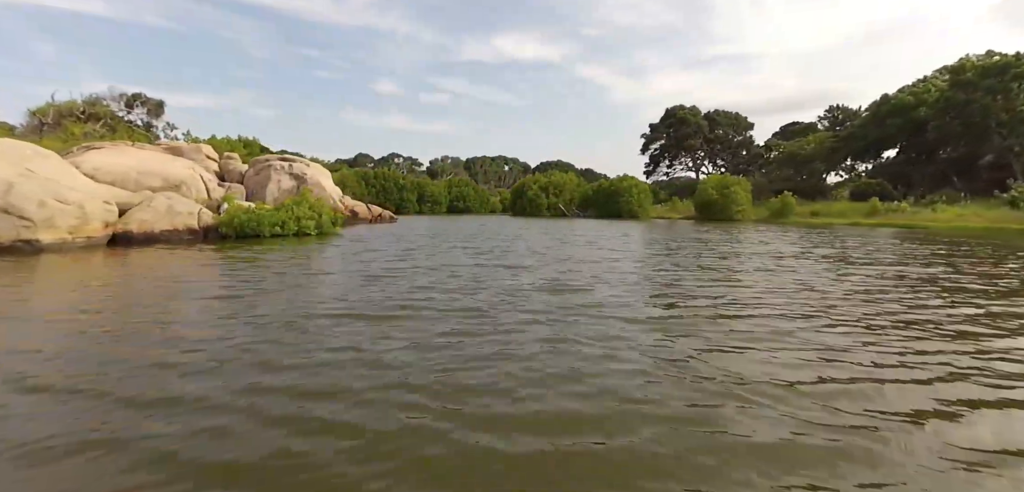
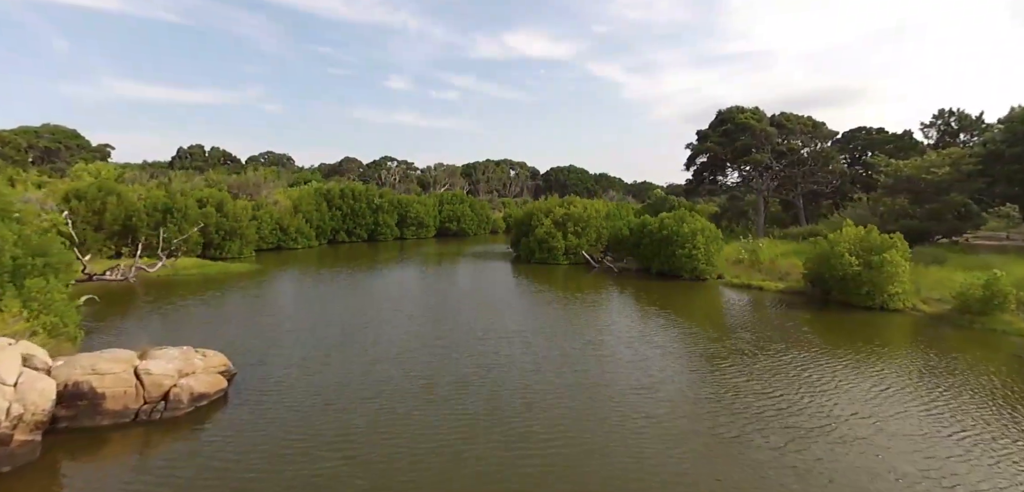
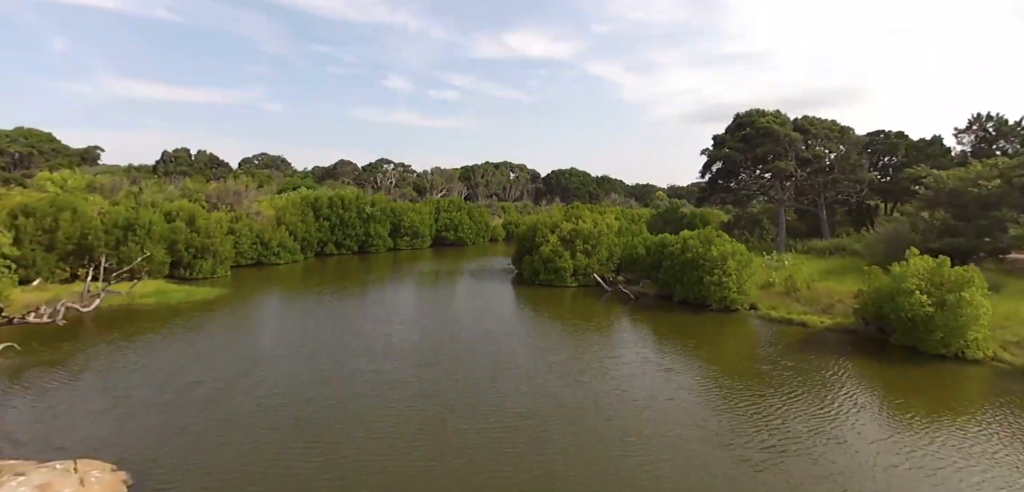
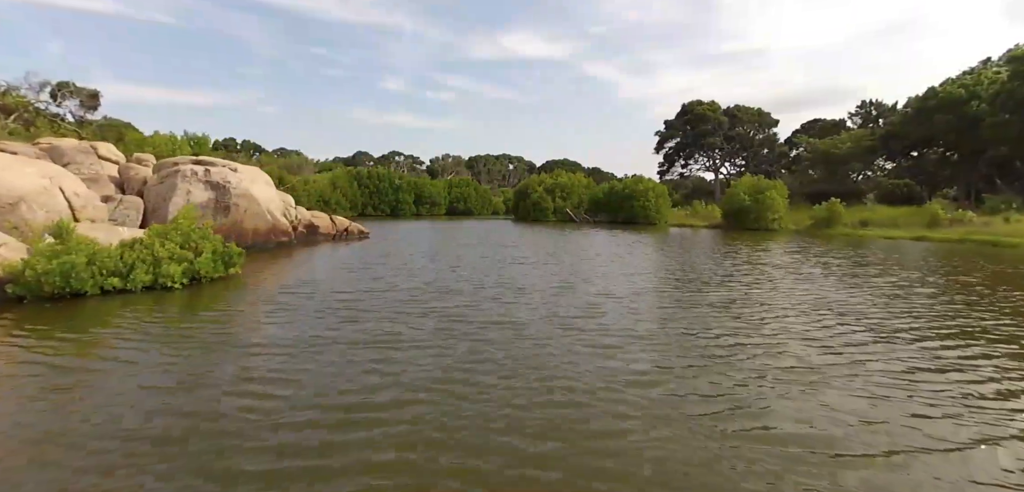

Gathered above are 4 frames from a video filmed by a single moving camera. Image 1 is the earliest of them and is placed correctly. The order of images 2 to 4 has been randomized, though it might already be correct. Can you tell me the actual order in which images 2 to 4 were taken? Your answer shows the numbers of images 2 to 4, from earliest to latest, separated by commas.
4, 2, 3
